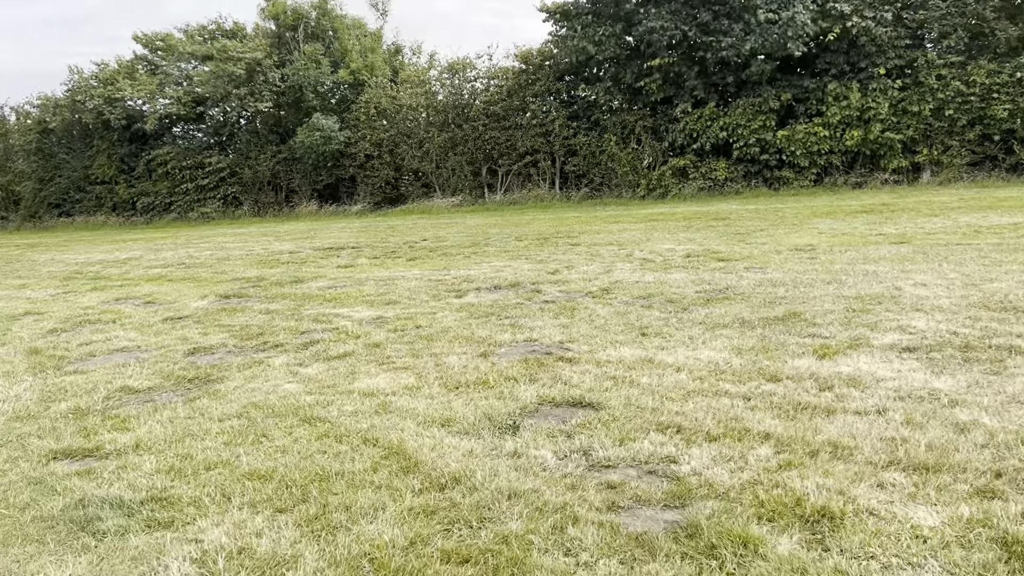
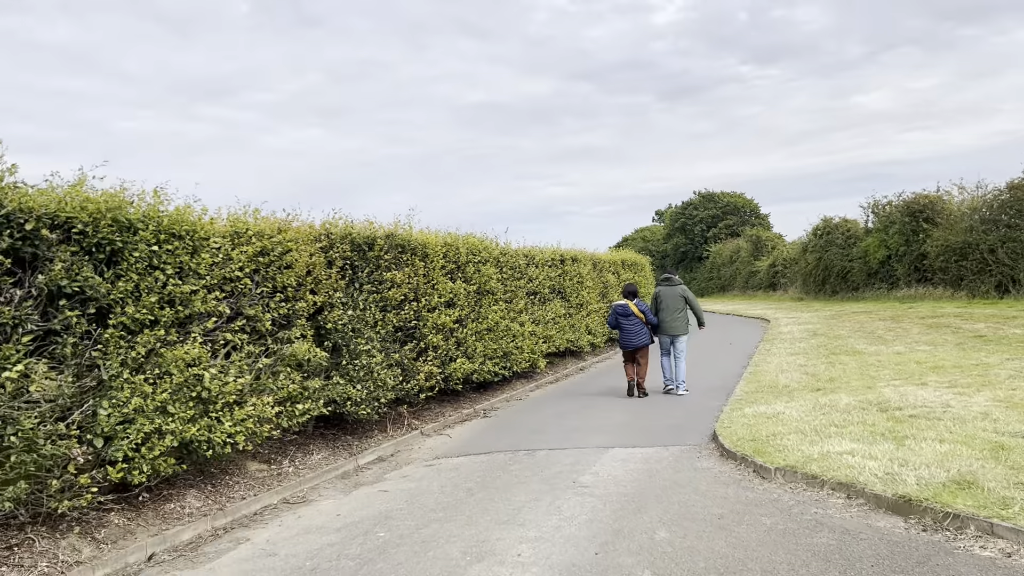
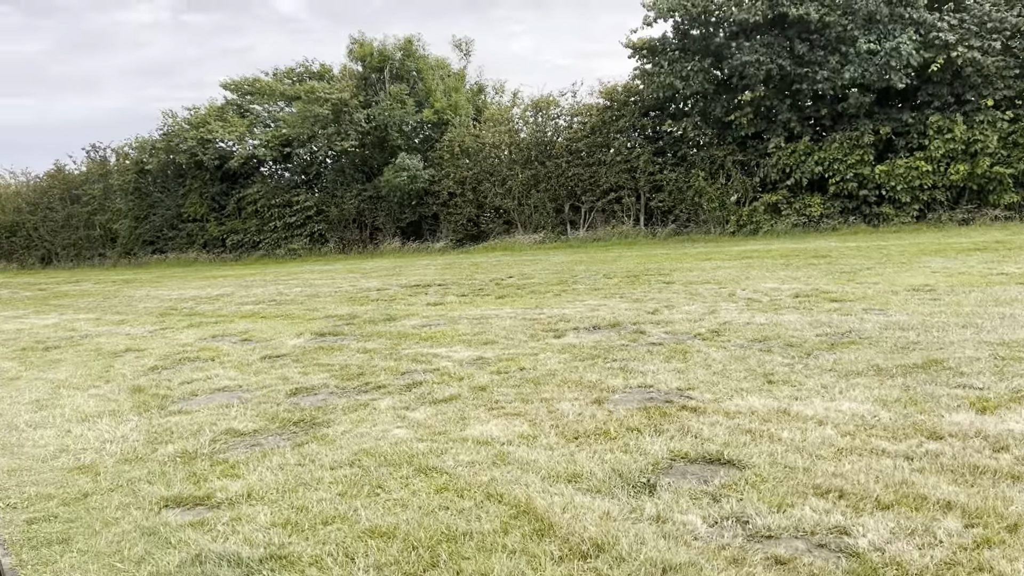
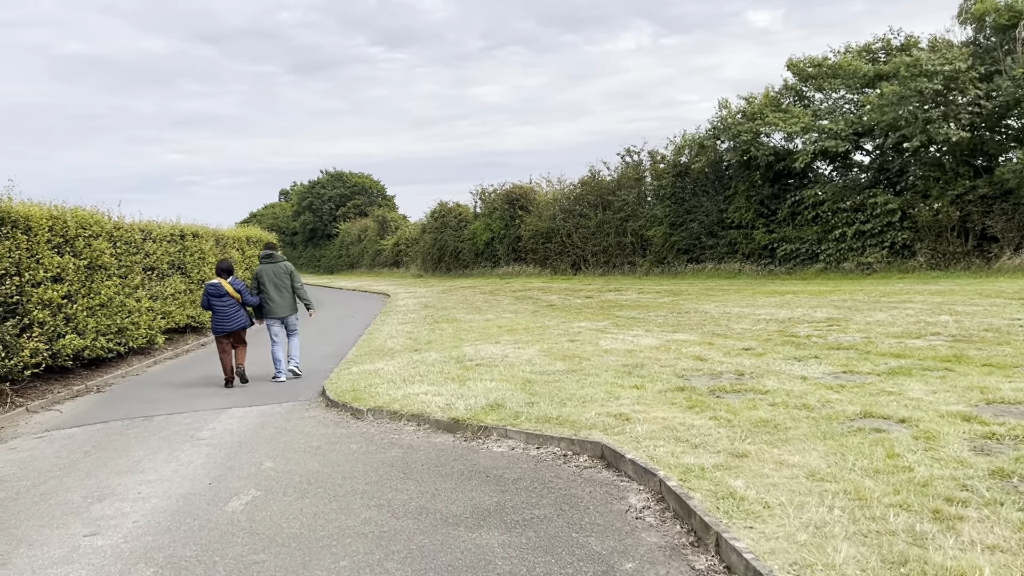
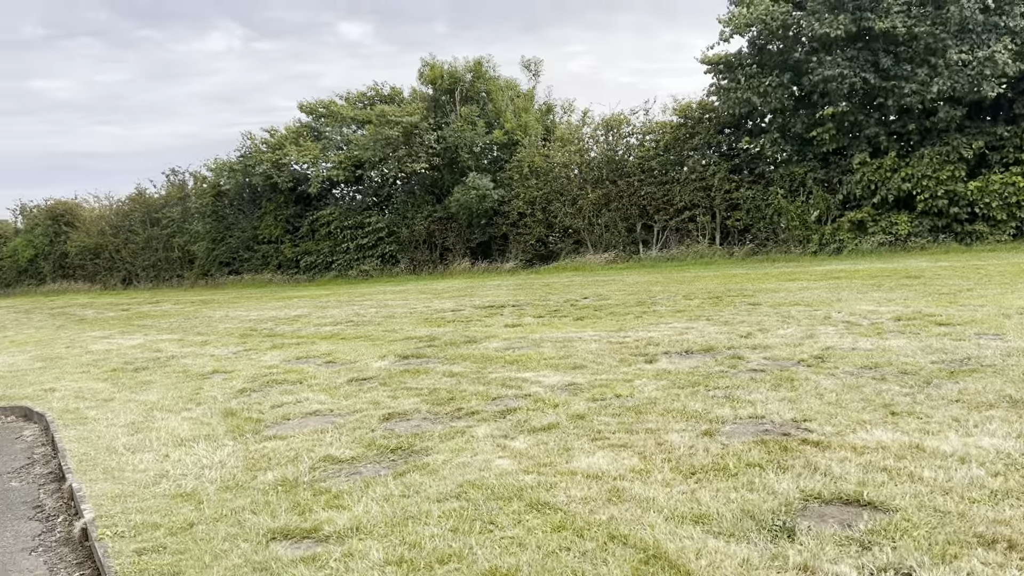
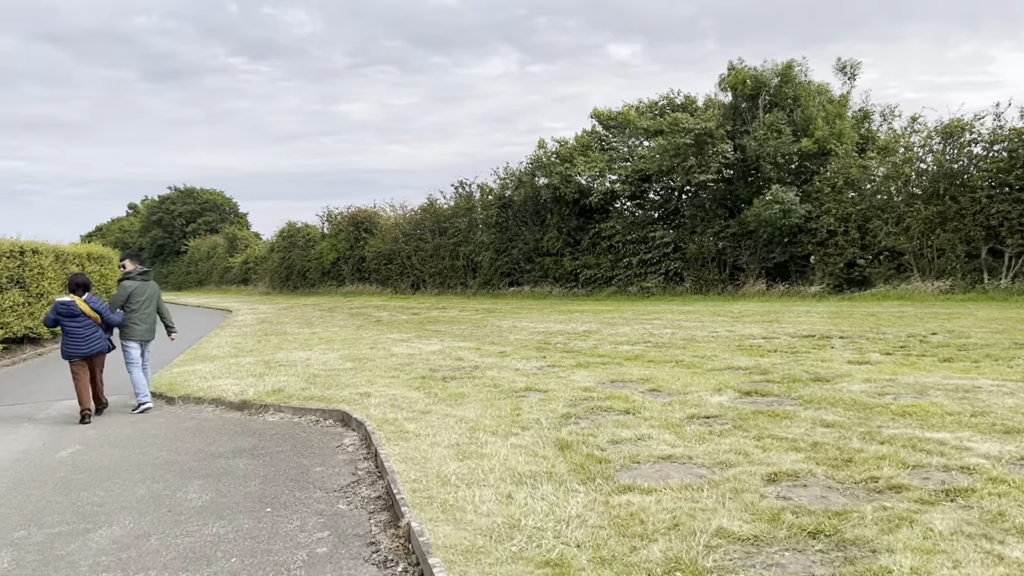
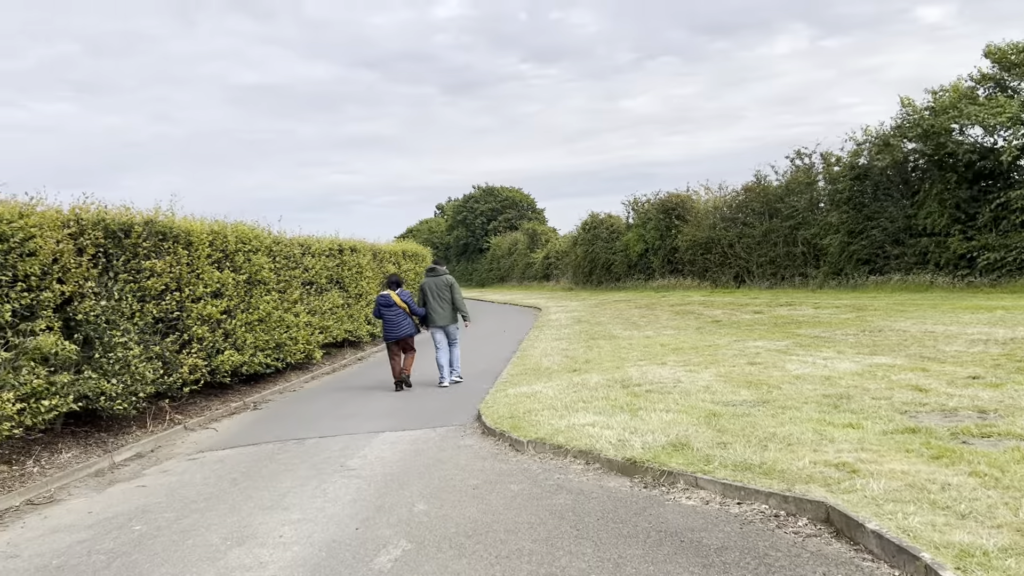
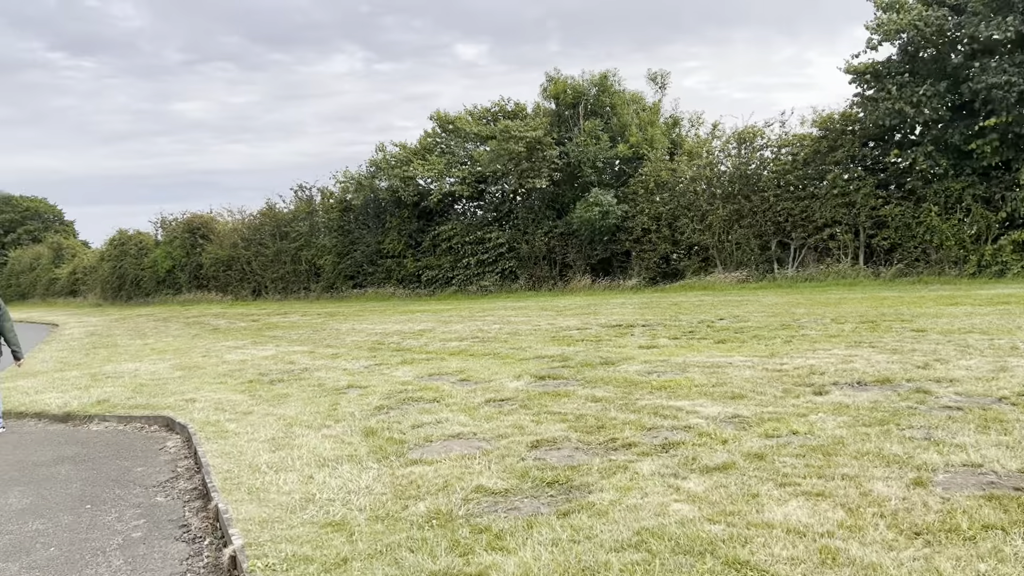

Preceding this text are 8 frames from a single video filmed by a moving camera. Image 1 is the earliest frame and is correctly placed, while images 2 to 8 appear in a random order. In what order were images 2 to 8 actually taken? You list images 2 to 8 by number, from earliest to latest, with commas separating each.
3, 5, 8, 6, 4, 7, 2
